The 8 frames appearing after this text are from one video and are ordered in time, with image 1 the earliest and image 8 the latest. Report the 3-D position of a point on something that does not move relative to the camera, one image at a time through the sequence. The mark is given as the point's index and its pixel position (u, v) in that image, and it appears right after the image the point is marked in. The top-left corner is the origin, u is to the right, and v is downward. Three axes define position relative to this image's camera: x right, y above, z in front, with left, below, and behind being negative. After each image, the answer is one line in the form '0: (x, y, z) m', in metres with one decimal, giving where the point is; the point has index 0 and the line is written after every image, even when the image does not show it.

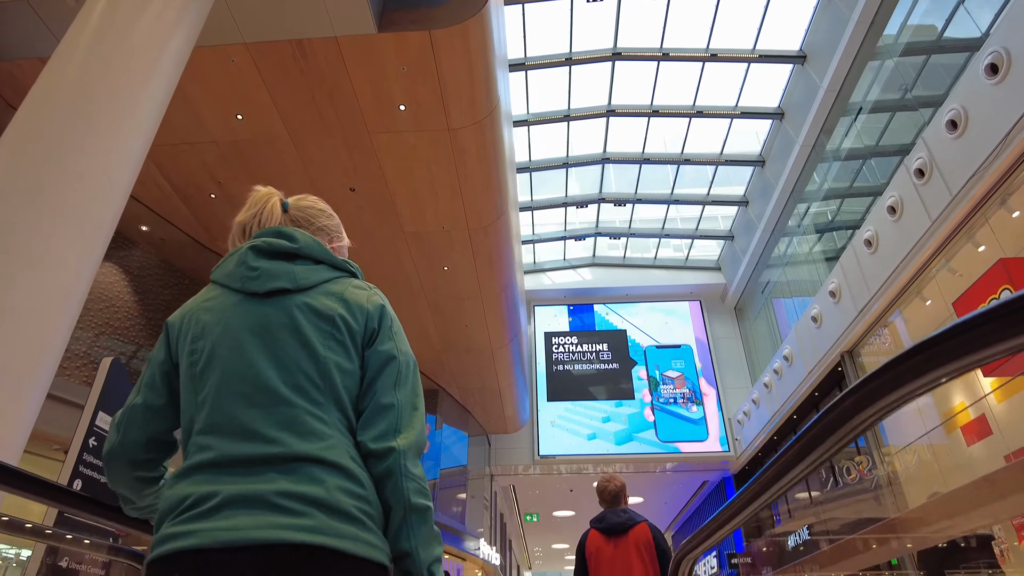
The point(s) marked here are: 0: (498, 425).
0: (-0.3, -2.9, +13.6) m
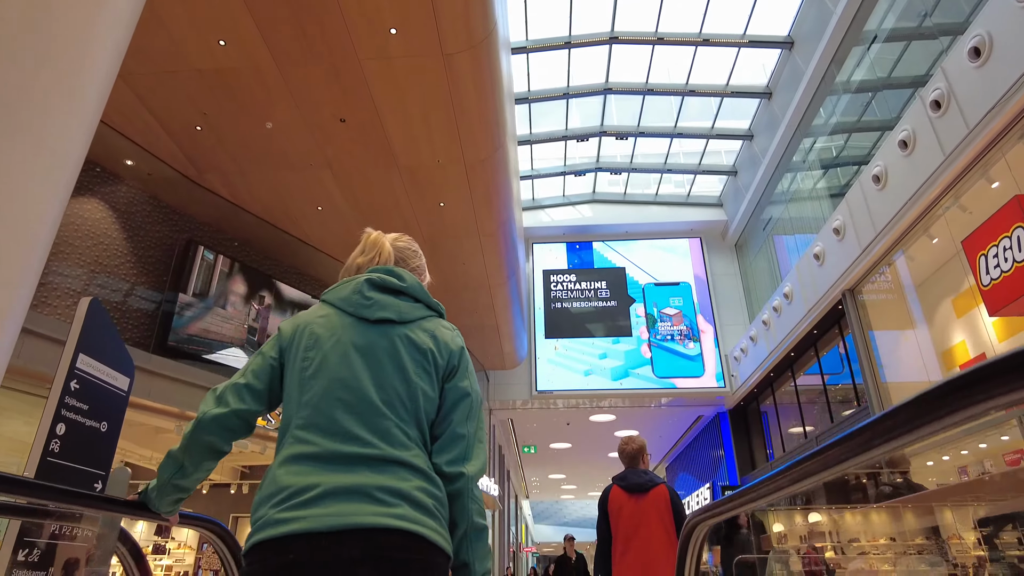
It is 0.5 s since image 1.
0: (-0.3, -1.6, +13.7) m
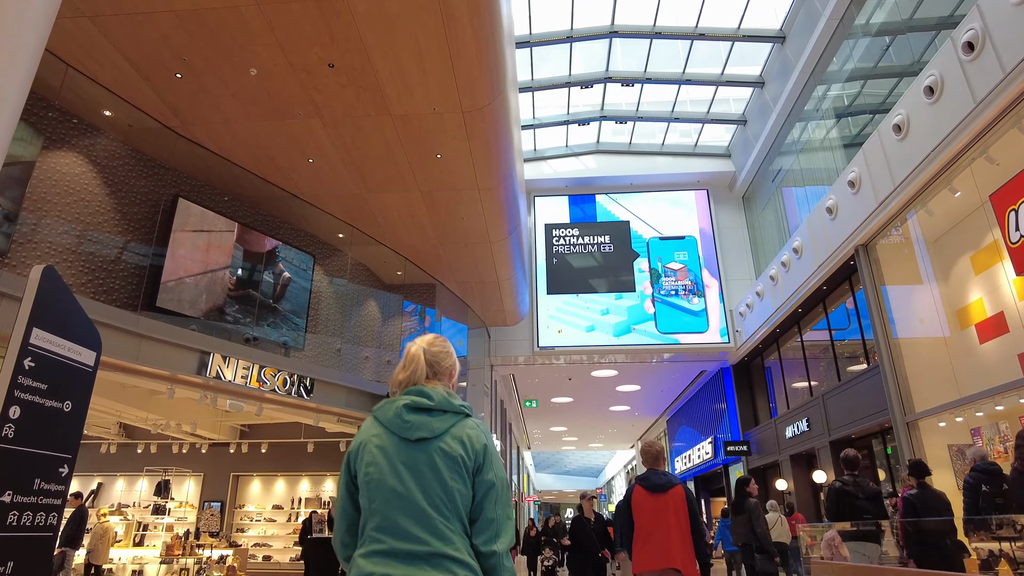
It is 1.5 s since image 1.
0: (-0.3, -0.6, +13.5) m
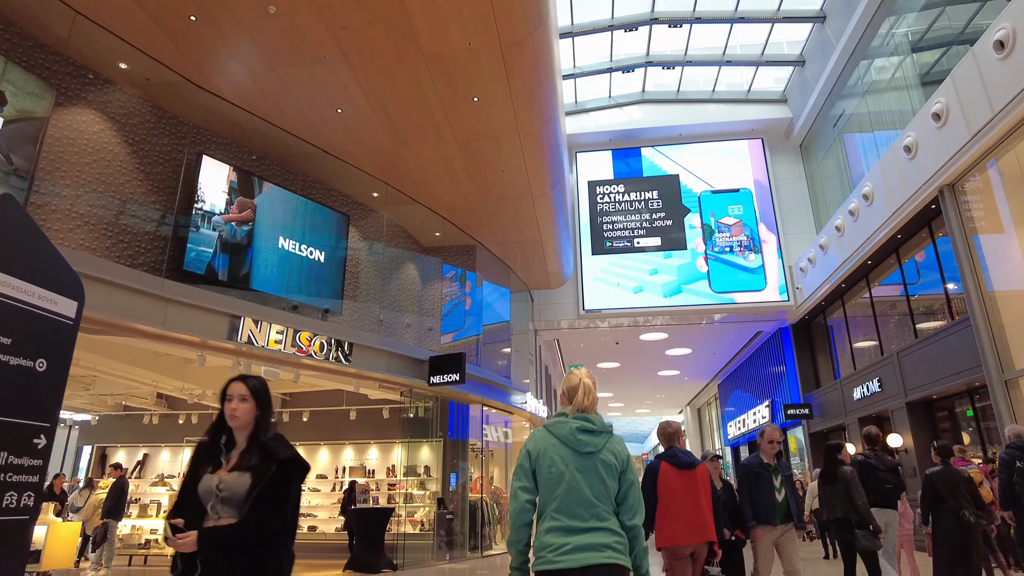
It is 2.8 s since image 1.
0: (+0.6, +0.2, +12.9) m
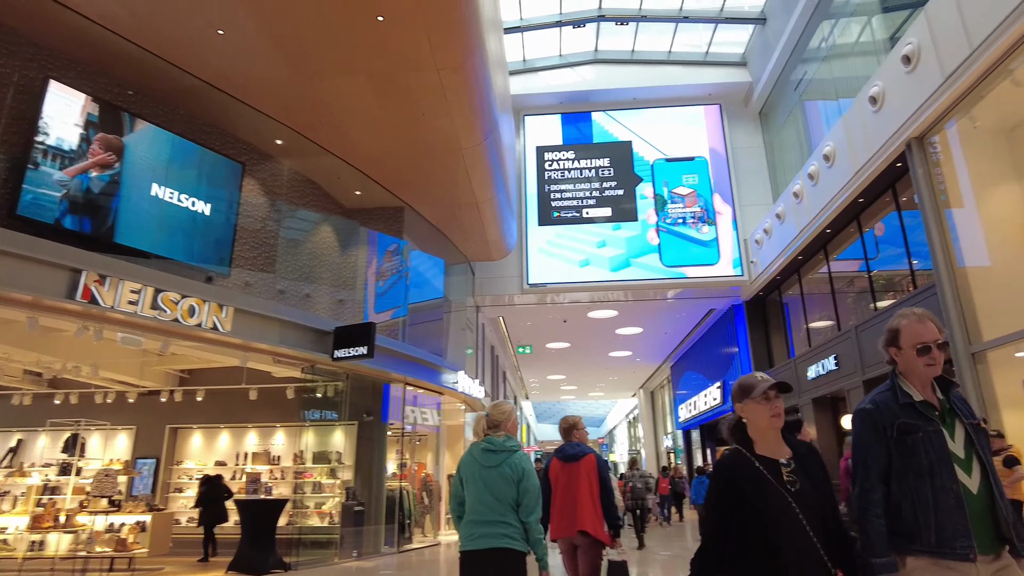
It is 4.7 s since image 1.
0: (-0.6, +0.7, +11.9) m
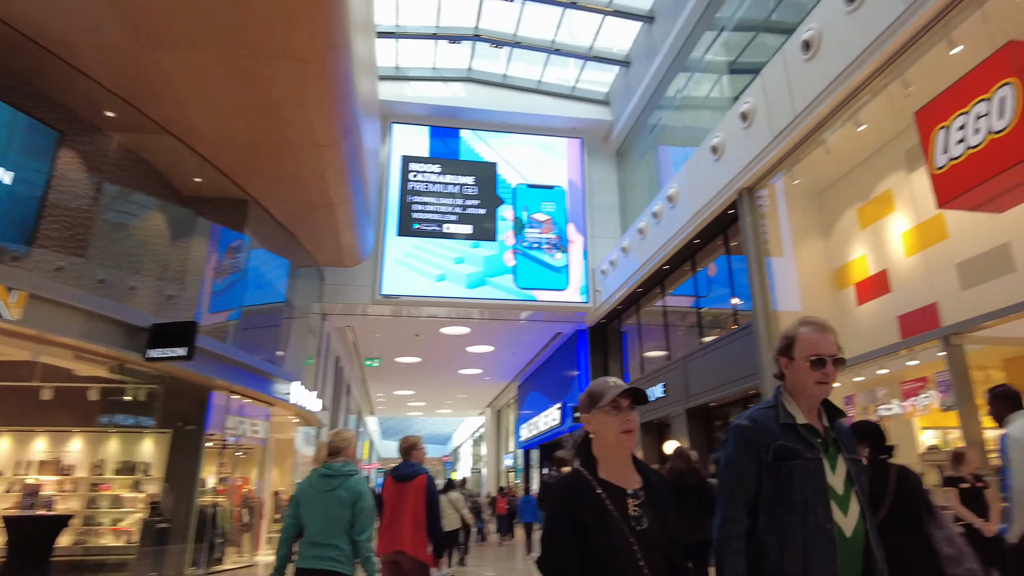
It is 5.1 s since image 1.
0: (-3.1, +0.6, +11.5) m
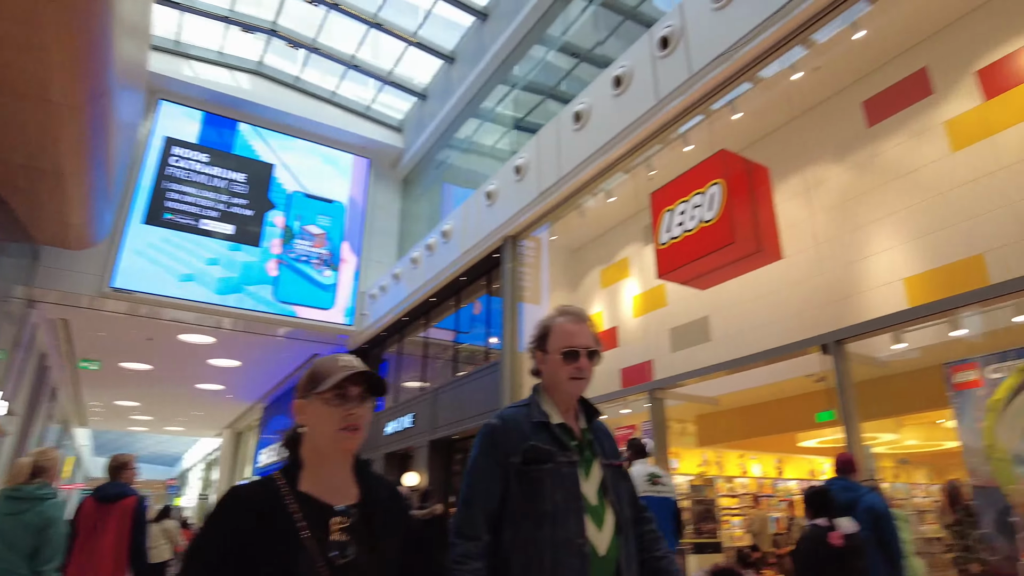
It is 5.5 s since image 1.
0: (-6.8, +0.8, +9.7) m
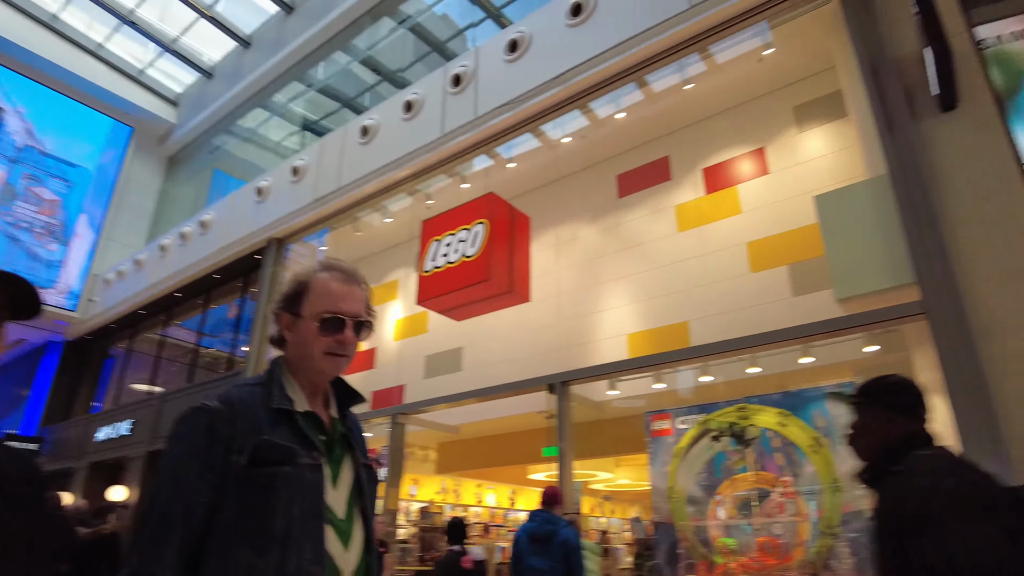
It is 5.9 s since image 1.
0: (-9.6, +1.7, +7.1) m
